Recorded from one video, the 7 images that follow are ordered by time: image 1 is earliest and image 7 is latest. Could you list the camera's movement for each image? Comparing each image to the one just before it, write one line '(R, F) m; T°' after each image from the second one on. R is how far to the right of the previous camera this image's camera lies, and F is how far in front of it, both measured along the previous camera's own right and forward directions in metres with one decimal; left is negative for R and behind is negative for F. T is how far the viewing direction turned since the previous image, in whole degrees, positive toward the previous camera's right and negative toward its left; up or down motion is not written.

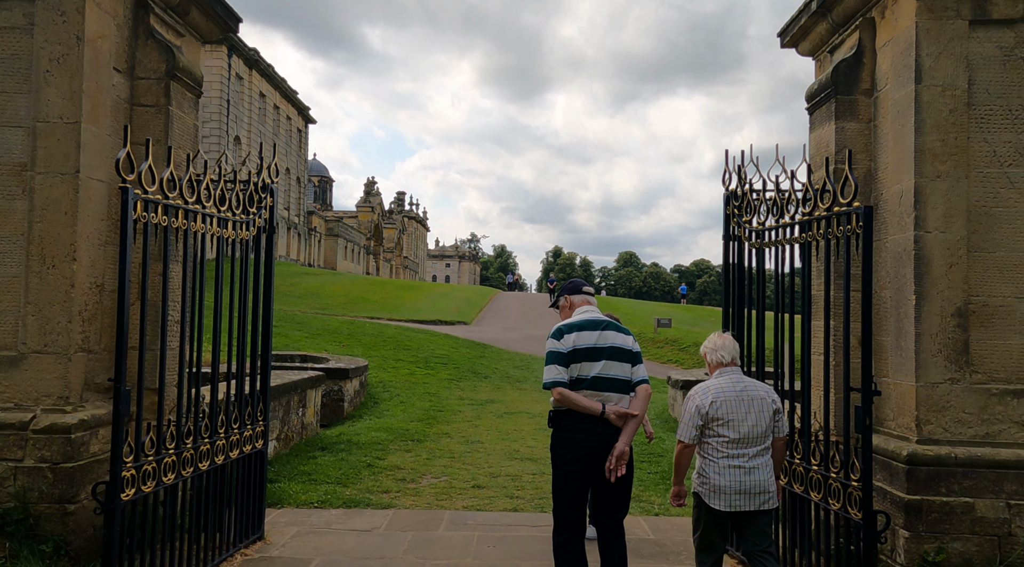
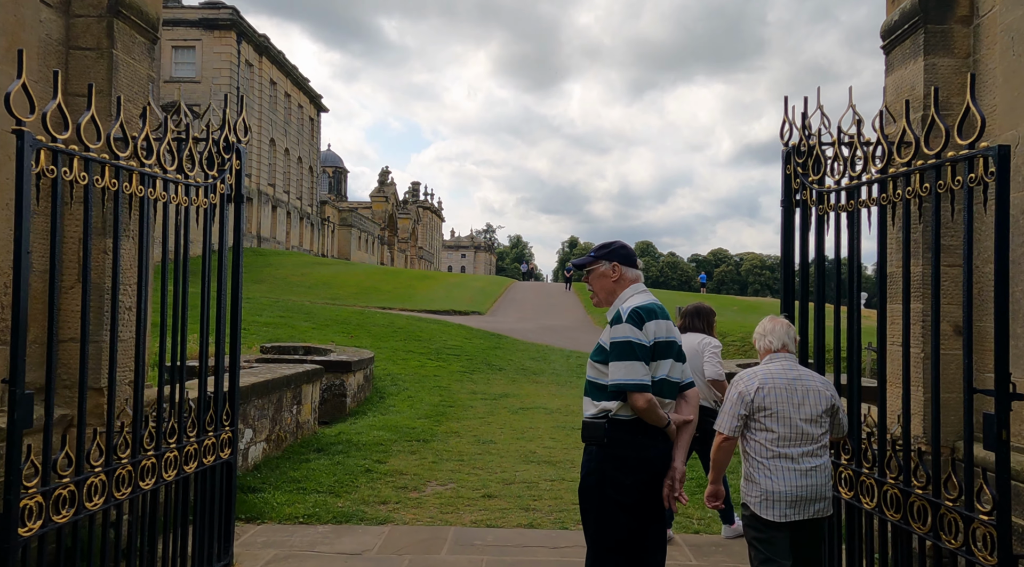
(0.0, +1.0) m; -1°
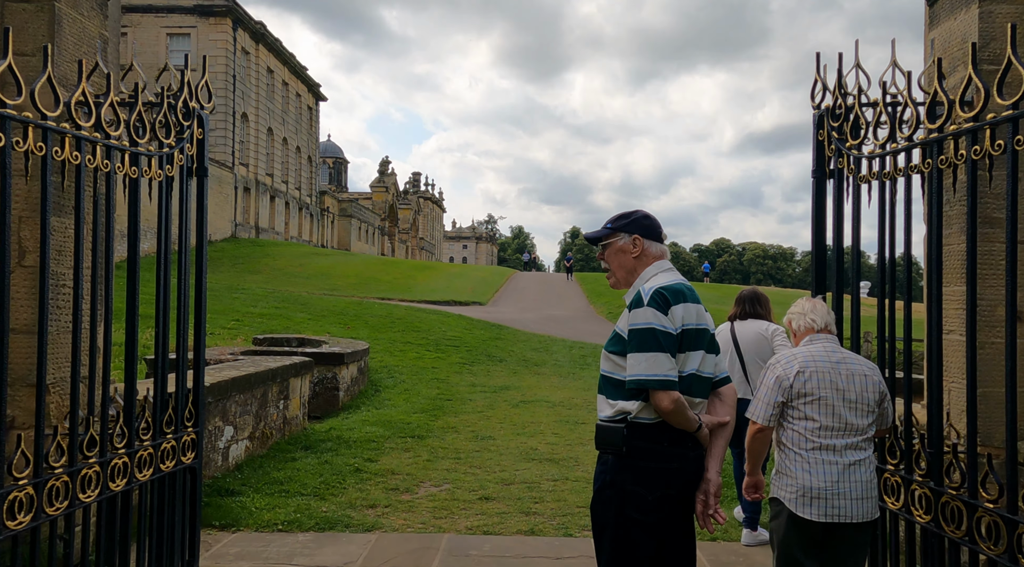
(0.0, +0.5) m; 0°
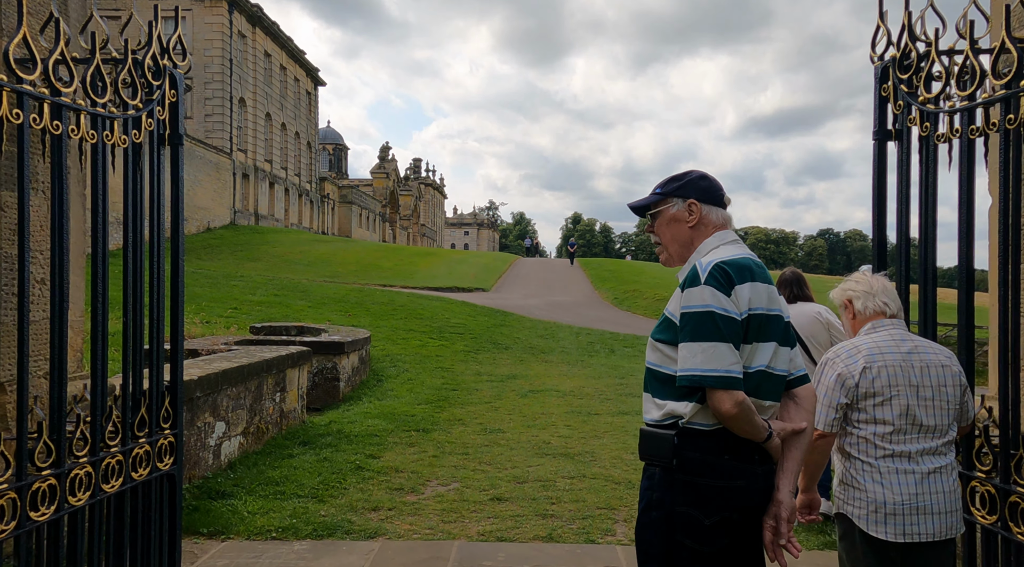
(-0.1, +0.5) m; 0°
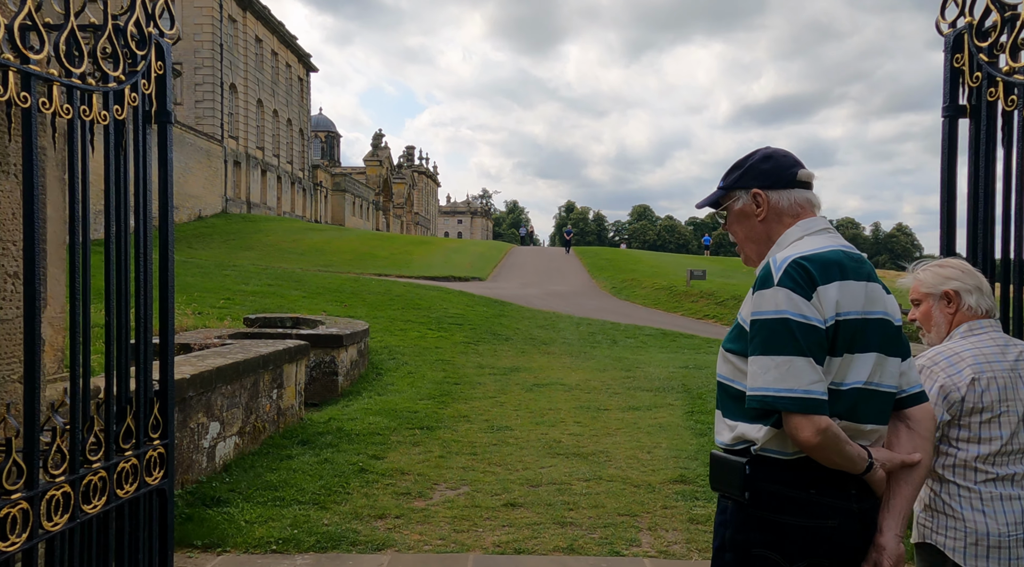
(-0.2, +0.4) m; +1°
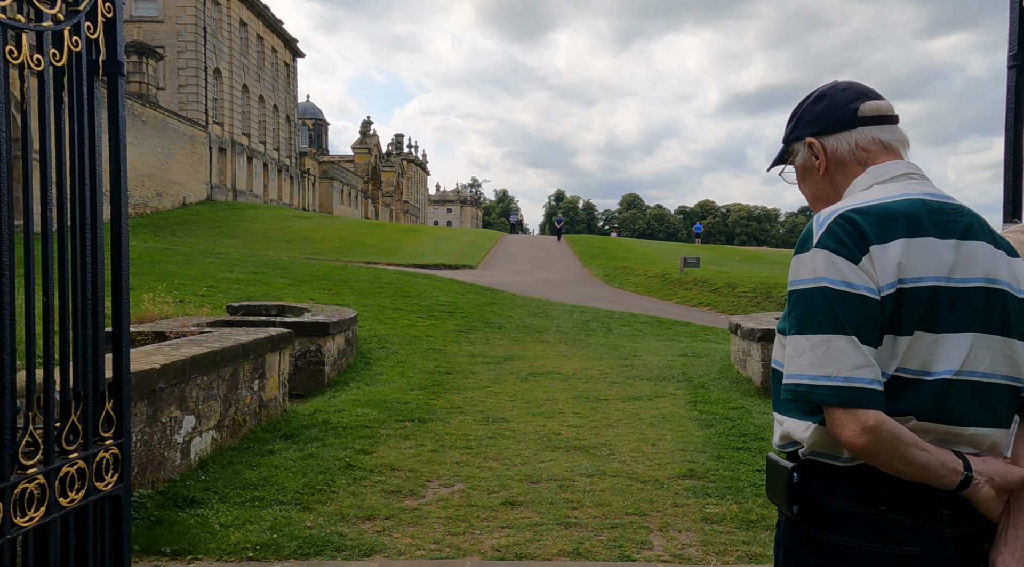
(-0.1, +0.4) m; +1°
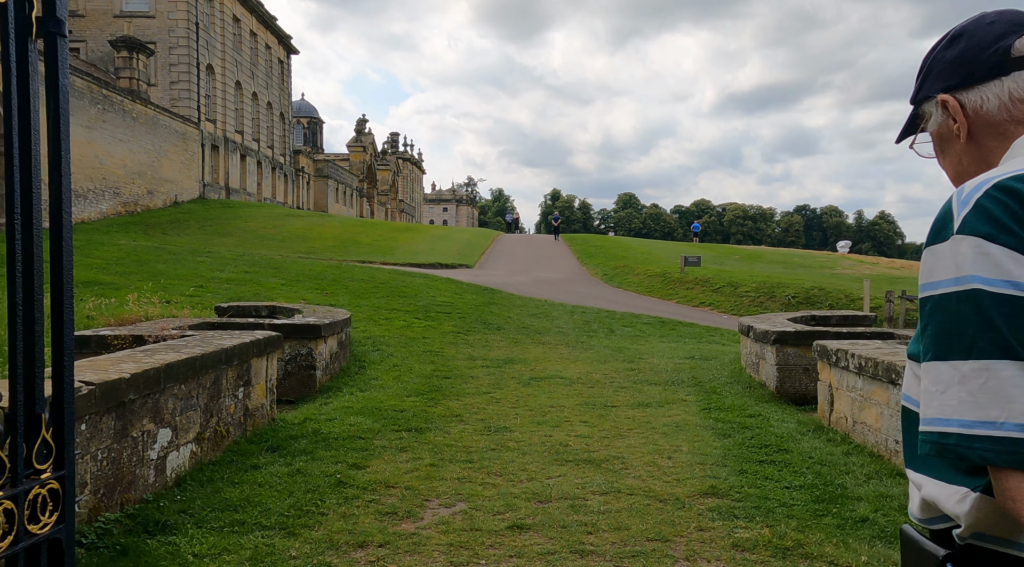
(-0.1, +0.5) m; 0°
